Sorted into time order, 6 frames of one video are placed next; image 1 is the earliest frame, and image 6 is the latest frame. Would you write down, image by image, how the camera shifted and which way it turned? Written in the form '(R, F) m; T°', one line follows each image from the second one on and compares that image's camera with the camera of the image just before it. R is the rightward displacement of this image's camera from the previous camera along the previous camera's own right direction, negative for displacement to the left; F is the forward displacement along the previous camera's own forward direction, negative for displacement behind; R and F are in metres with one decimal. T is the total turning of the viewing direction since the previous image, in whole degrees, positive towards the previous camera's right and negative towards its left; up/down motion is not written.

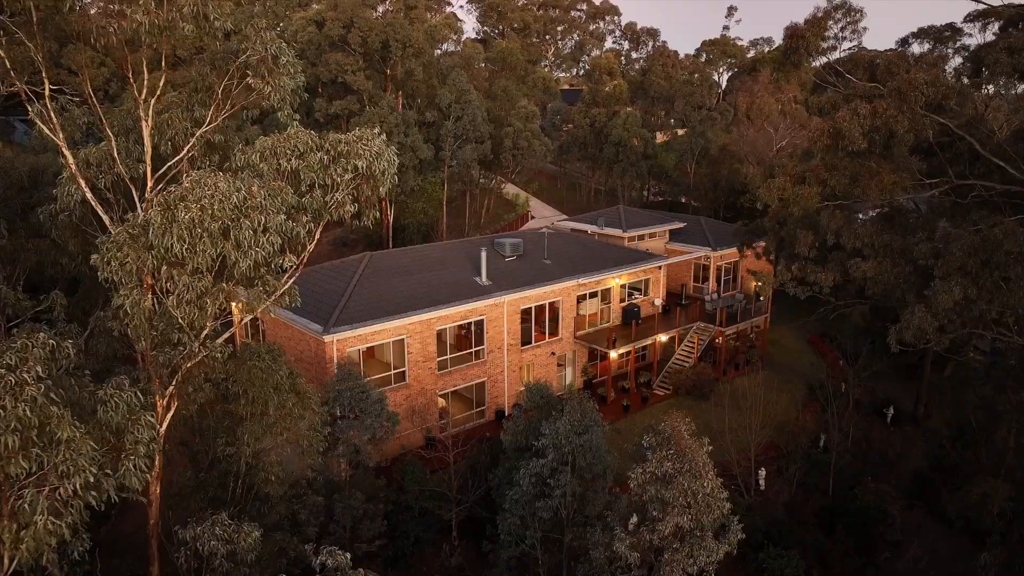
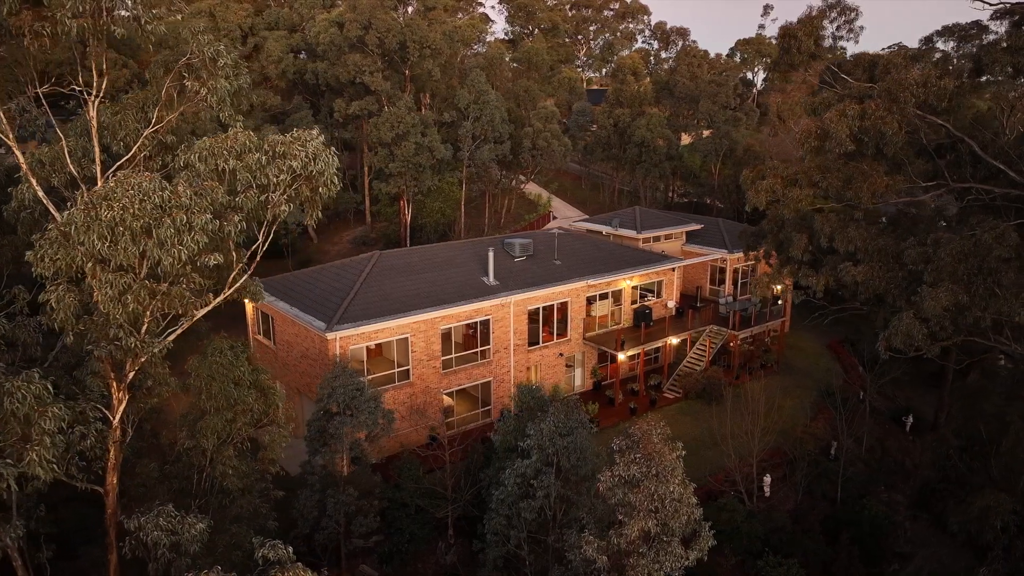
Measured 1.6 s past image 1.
(+0.9, 0.0) m; -3°
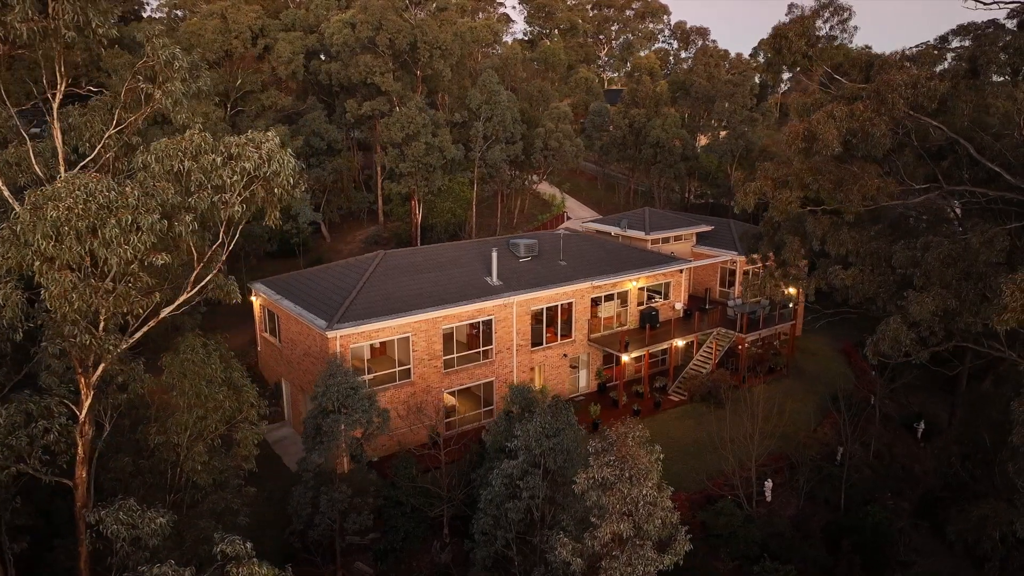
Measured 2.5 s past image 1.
(+0.6, 0.0) m; -2°
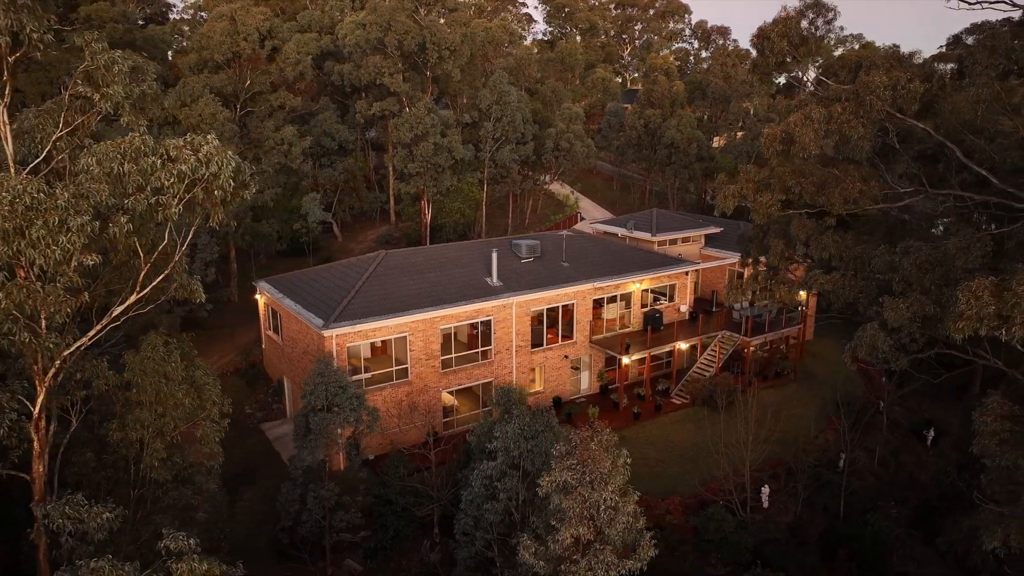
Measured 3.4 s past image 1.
(+0.8, 0.0) m; -2°
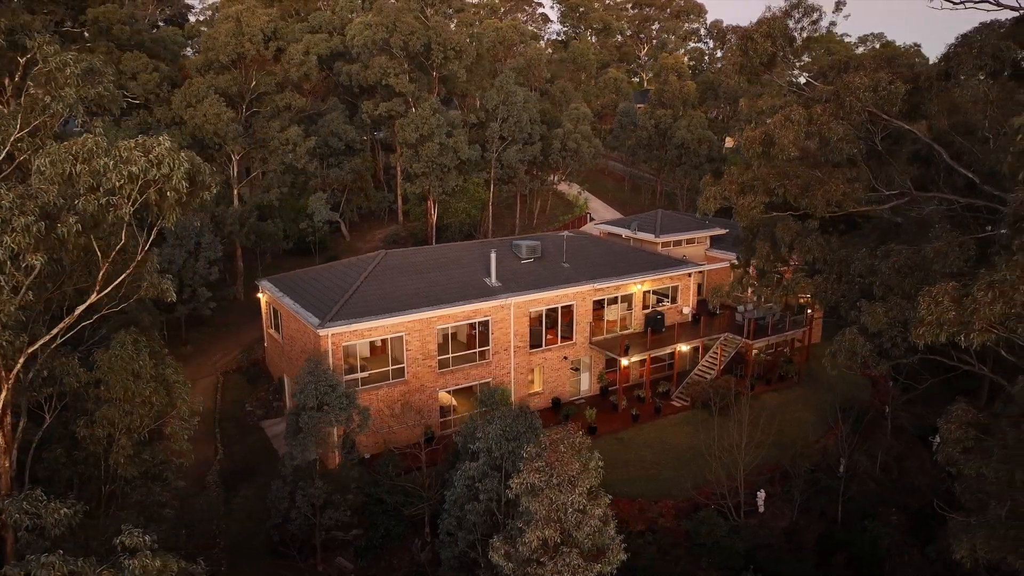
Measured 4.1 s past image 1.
(+0.6, 0.0) m; -1°
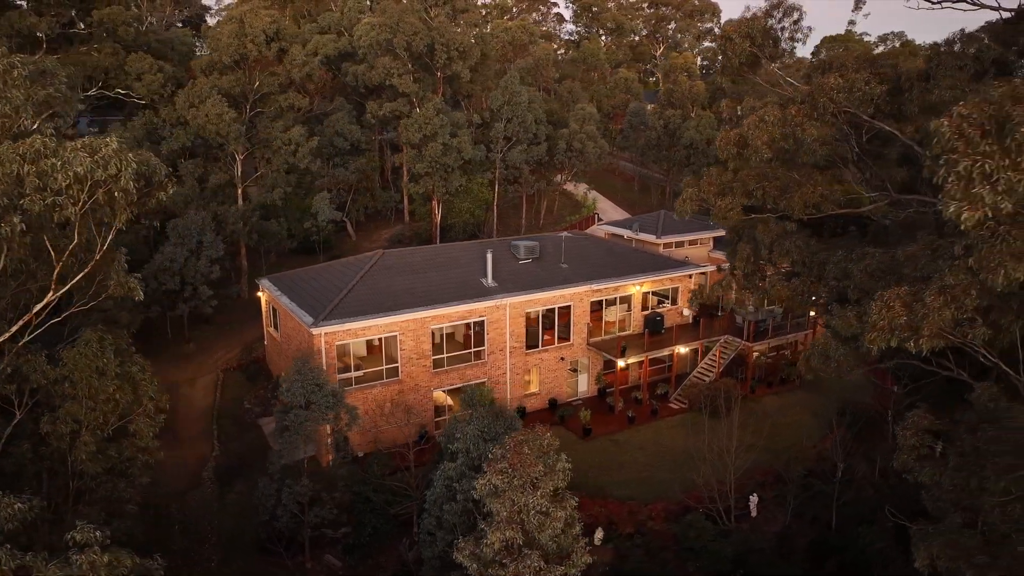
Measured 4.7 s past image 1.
(+0.7, 0.0) m; -1°
